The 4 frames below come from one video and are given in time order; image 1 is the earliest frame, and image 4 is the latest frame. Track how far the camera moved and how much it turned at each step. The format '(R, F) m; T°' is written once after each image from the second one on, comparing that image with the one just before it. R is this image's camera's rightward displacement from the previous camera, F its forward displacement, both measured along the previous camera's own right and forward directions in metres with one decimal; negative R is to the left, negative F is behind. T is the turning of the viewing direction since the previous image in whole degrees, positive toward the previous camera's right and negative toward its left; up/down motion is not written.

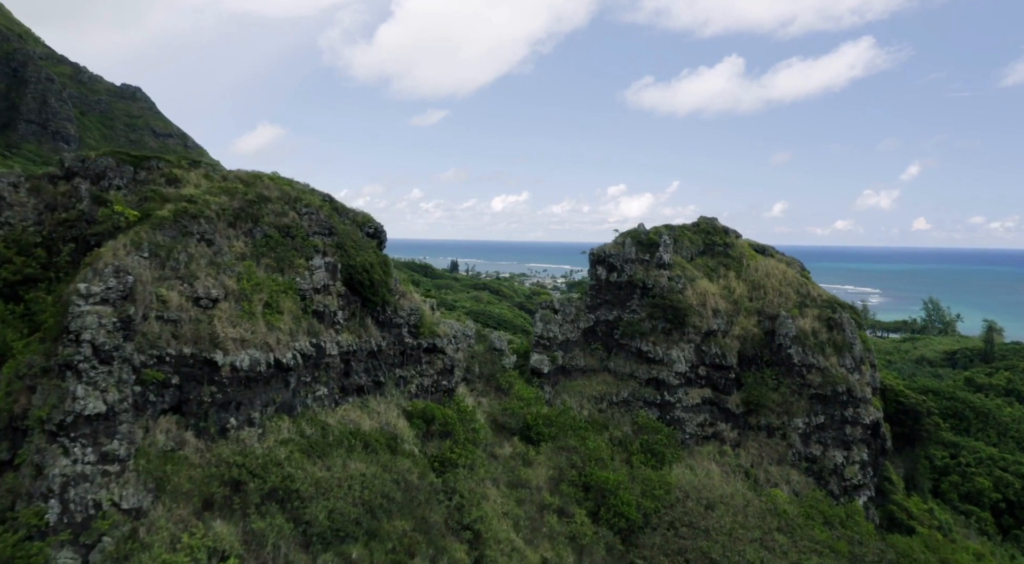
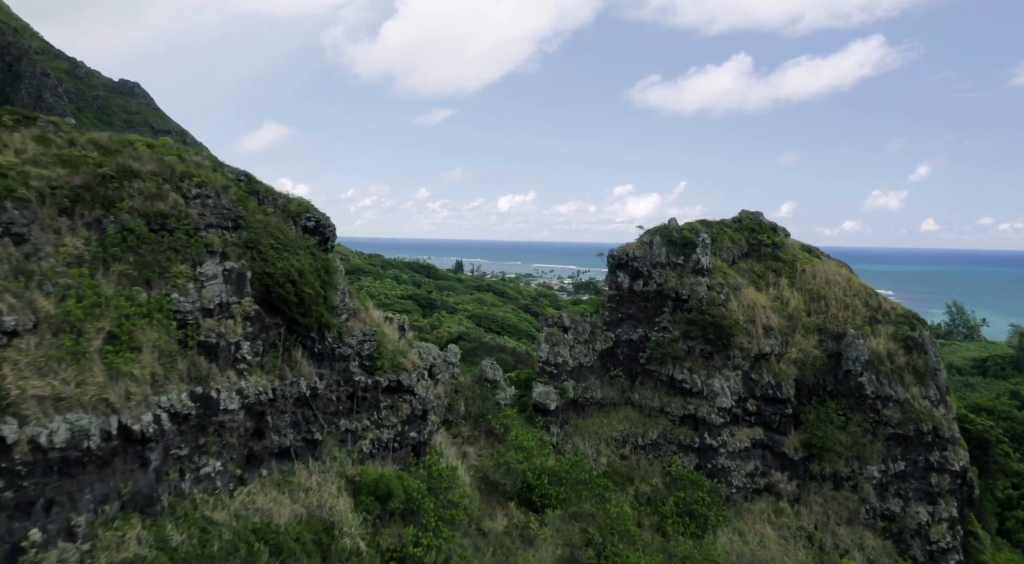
(+0.2, +4.6) m; -1°
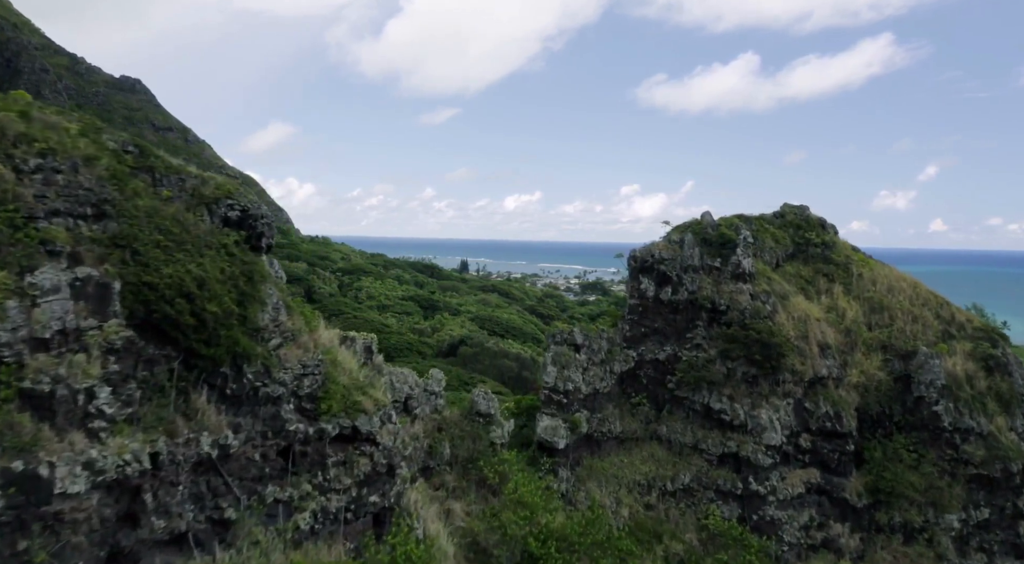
(+0.1, +3.1) m; -1°
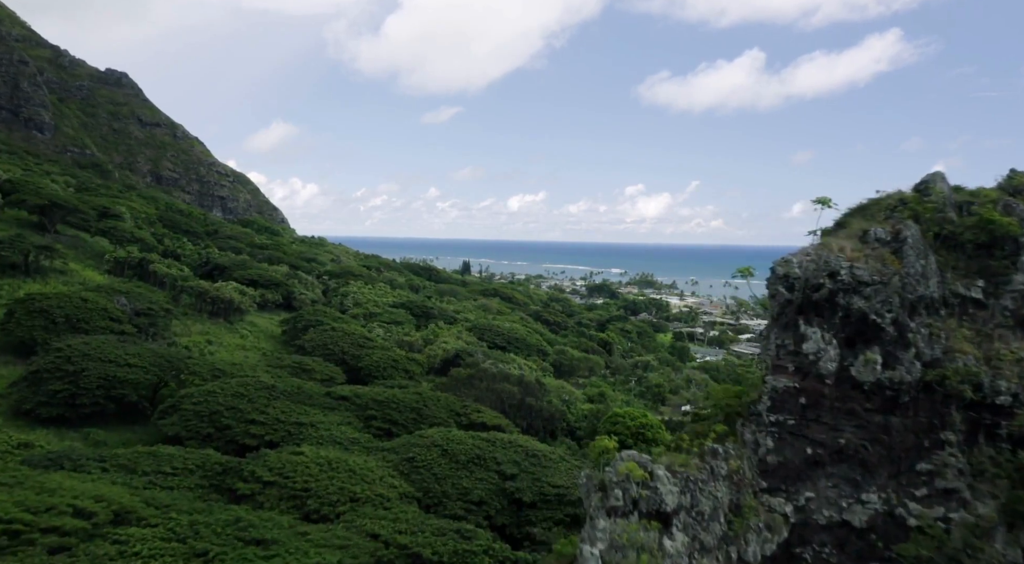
(+0.2, +8.2) m; 0°
